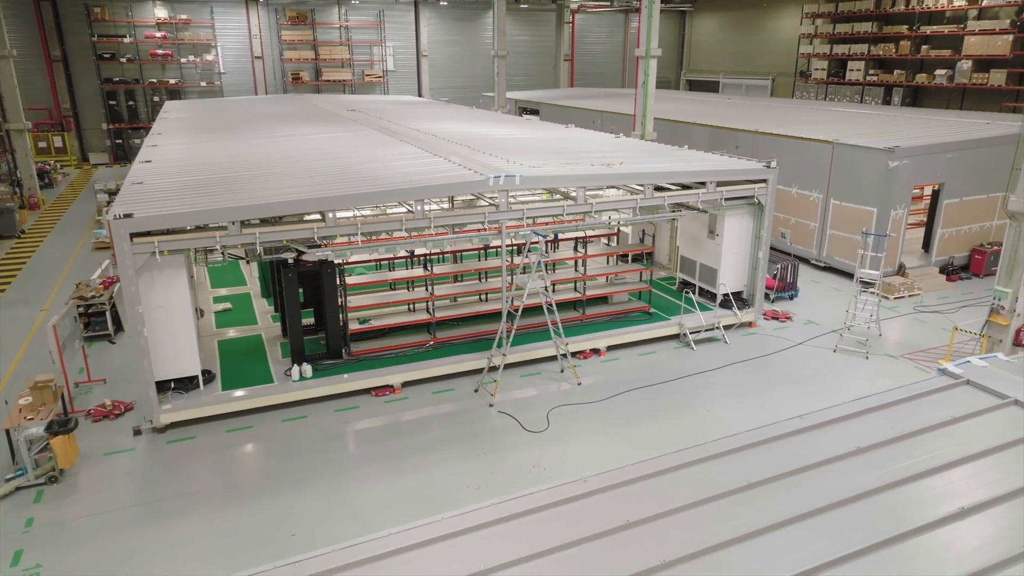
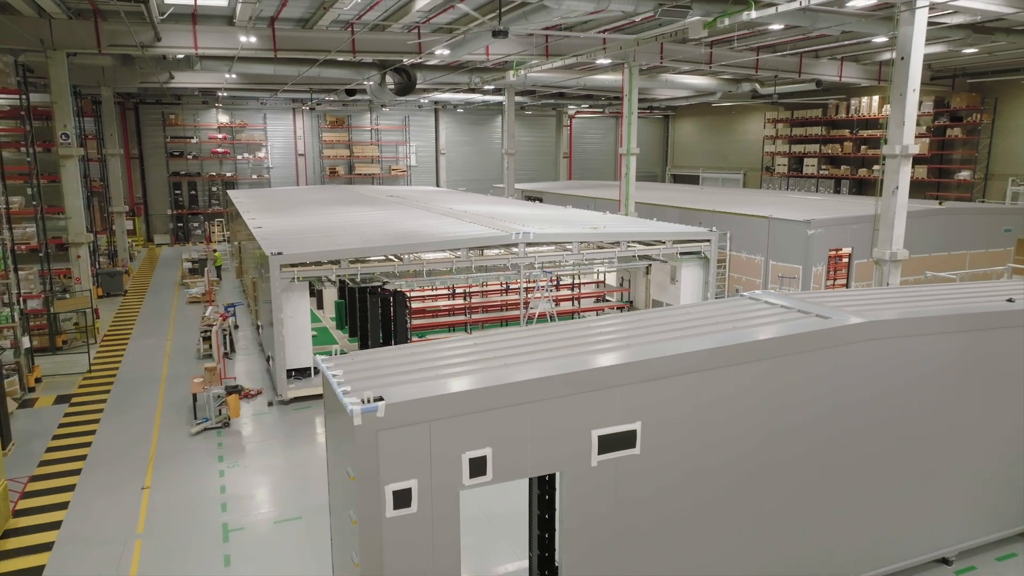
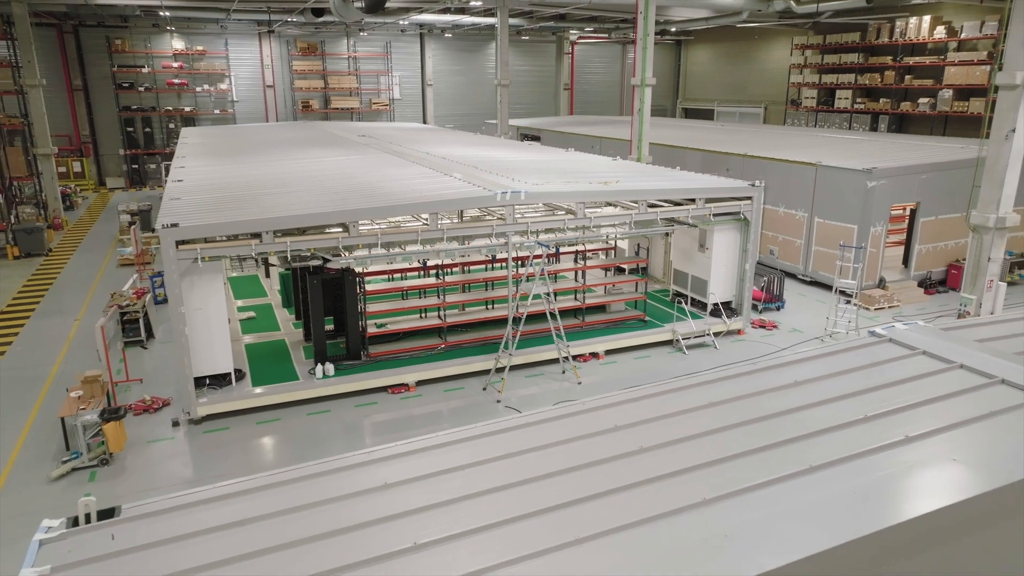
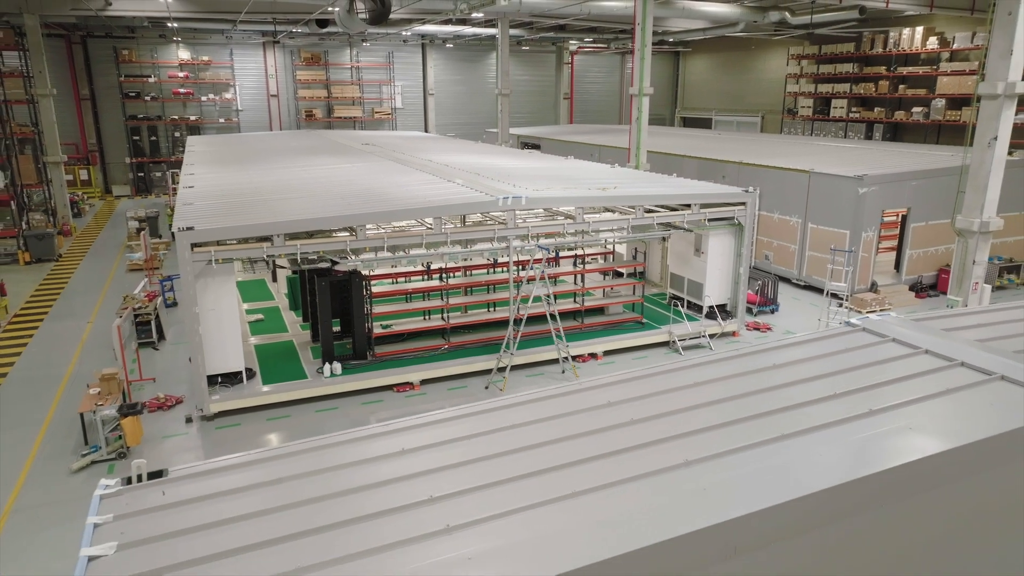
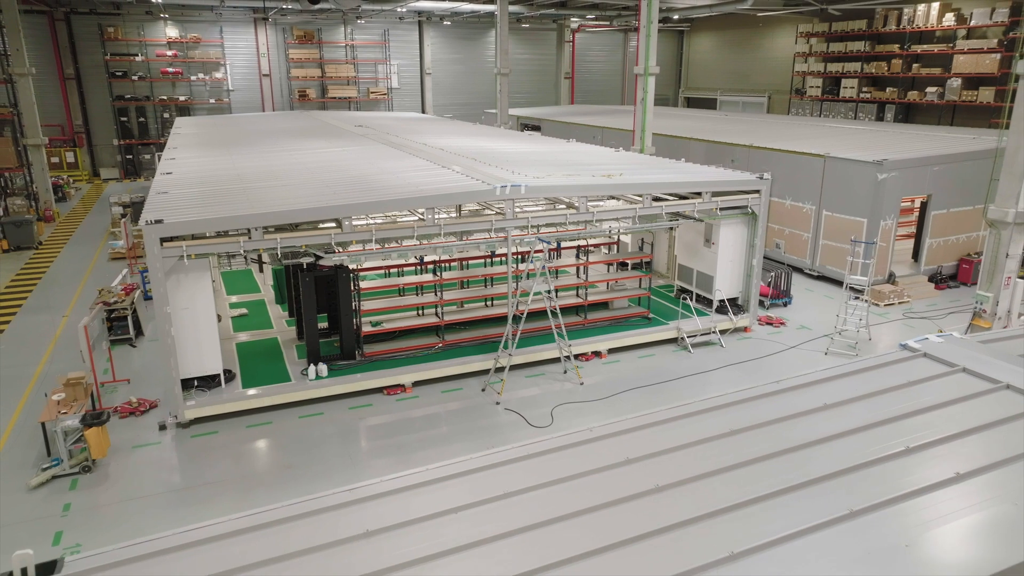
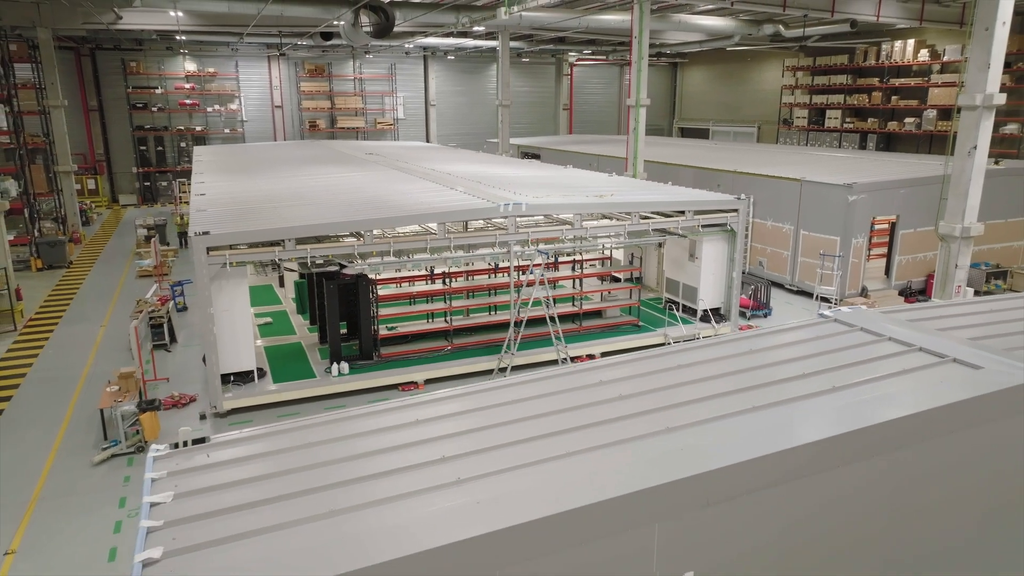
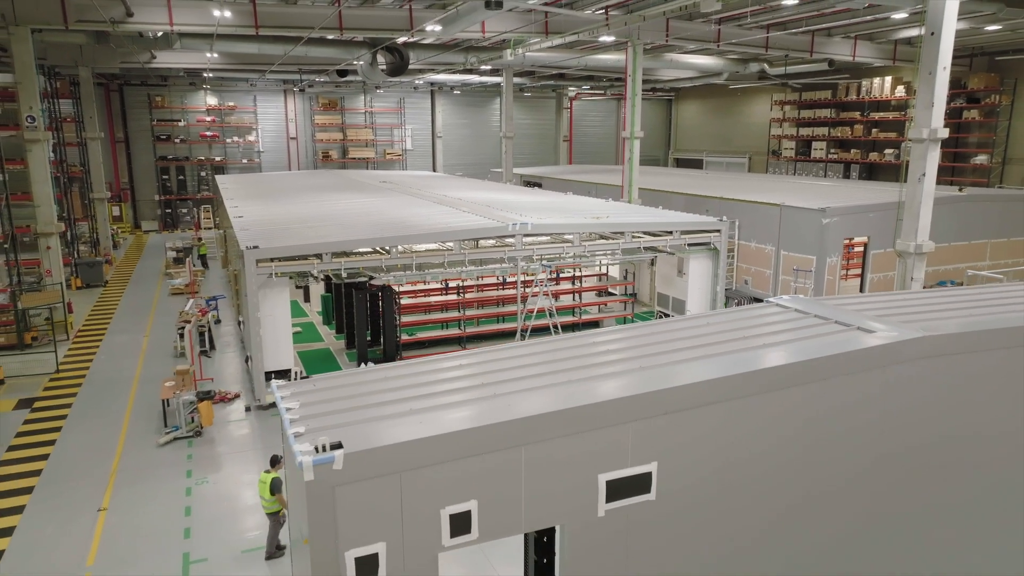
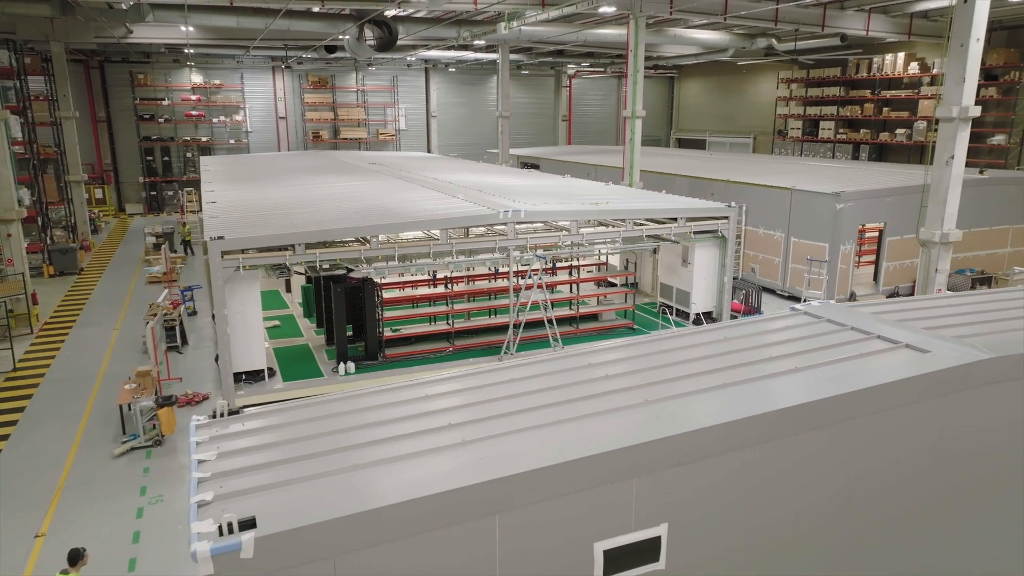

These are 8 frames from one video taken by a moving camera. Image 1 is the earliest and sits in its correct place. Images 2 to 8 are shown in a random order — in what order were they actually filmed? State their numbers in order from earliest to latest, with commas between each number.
5, 3, 4, 6, 8, 7, 2
